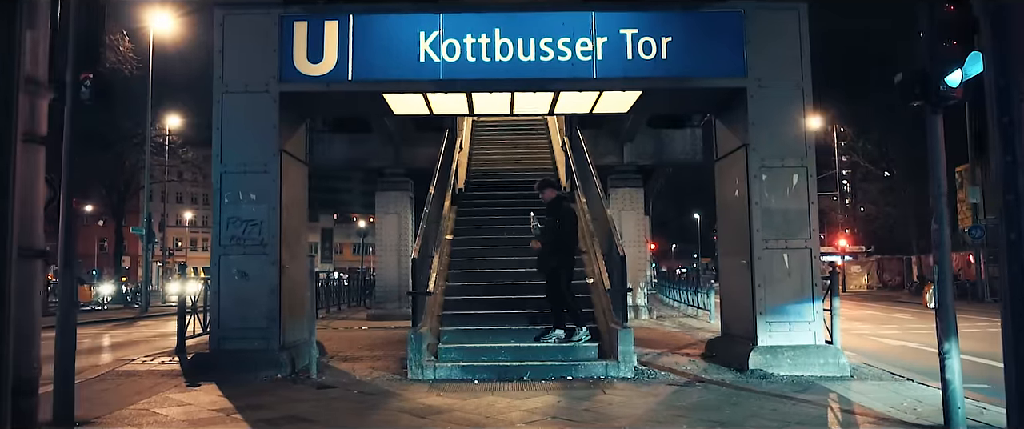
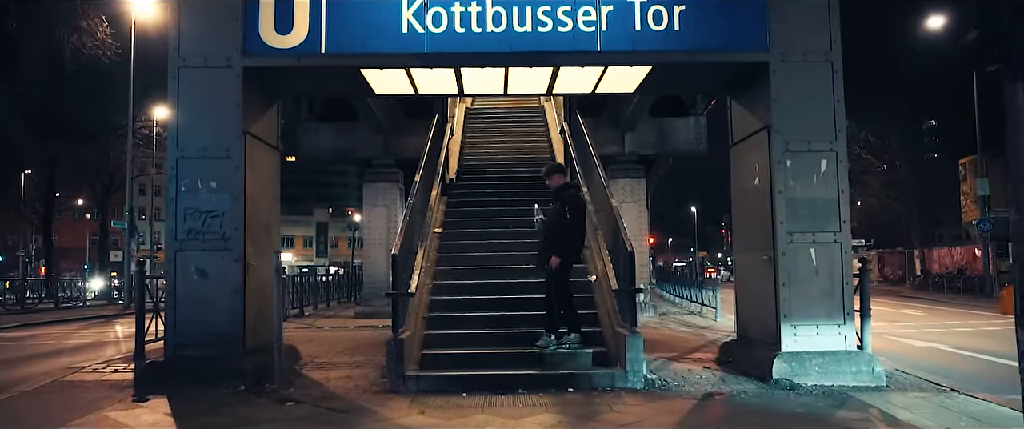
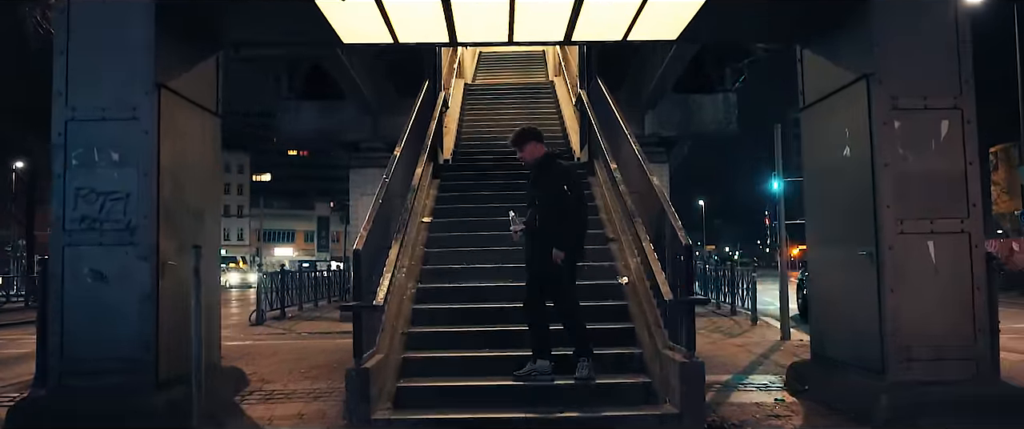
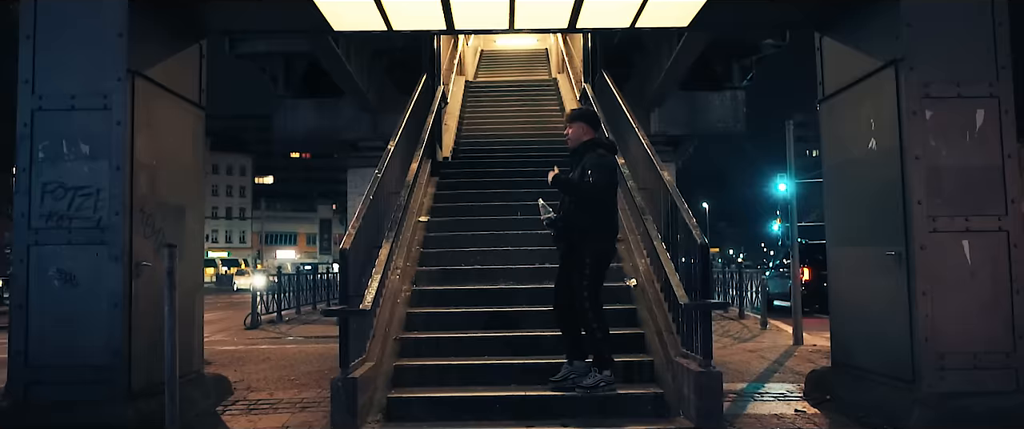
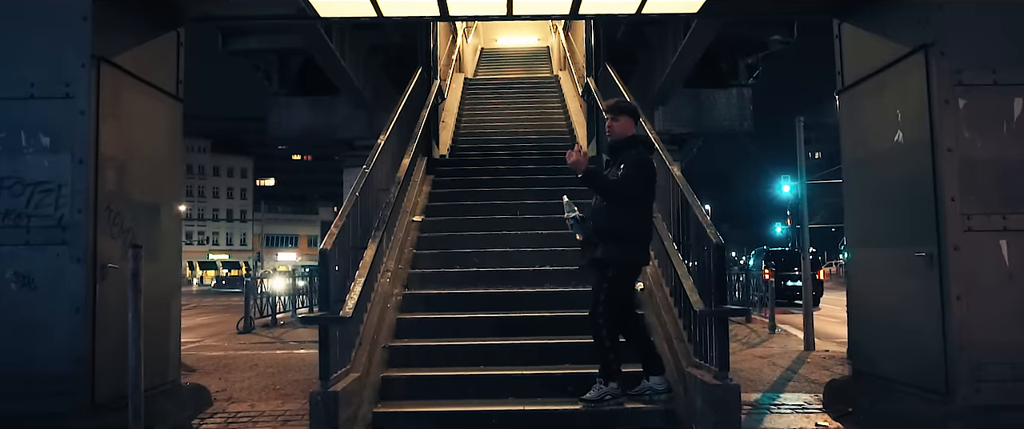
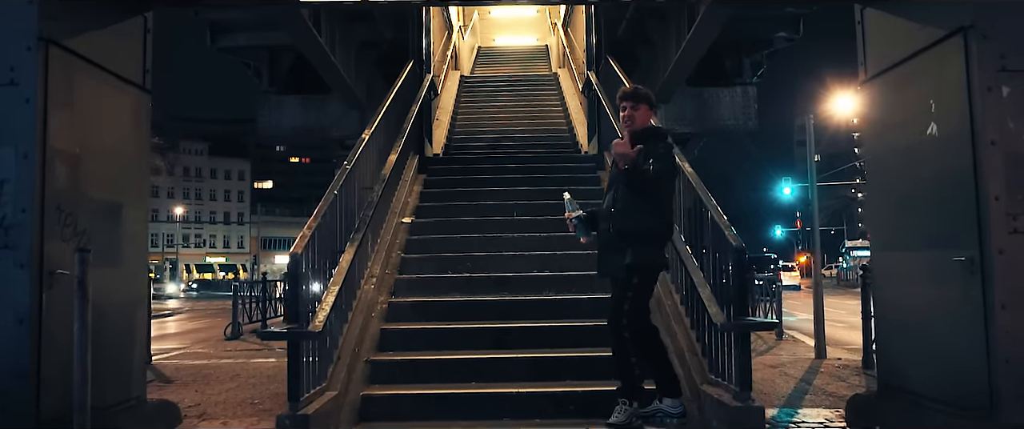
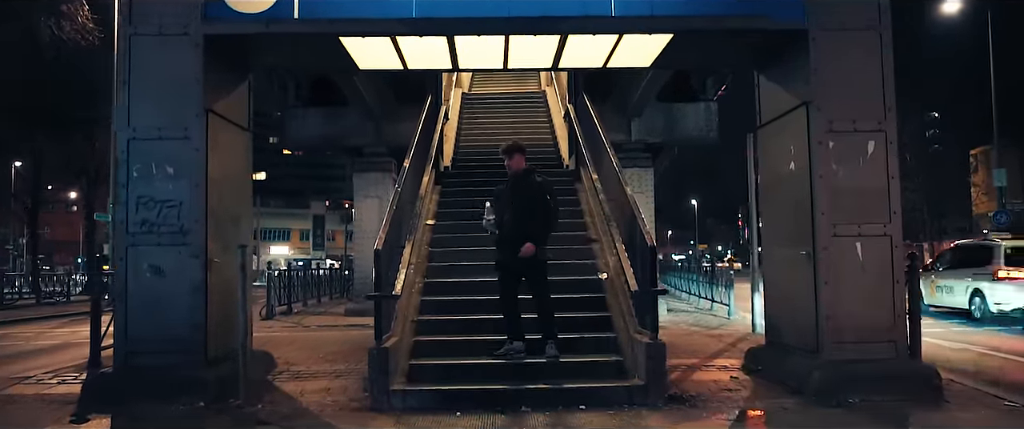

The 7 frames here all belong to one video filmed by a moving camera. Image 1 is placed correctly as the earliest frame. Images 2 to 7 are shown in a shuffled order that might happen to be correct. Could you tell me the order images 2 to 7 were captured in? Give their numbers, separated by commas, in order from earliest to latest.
2, 7, 3, 4, 5, 6
